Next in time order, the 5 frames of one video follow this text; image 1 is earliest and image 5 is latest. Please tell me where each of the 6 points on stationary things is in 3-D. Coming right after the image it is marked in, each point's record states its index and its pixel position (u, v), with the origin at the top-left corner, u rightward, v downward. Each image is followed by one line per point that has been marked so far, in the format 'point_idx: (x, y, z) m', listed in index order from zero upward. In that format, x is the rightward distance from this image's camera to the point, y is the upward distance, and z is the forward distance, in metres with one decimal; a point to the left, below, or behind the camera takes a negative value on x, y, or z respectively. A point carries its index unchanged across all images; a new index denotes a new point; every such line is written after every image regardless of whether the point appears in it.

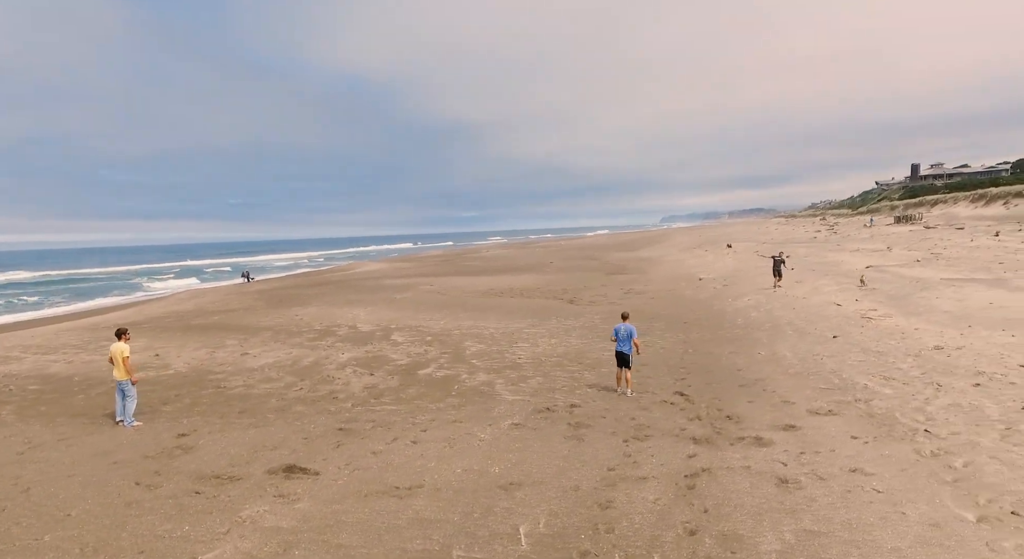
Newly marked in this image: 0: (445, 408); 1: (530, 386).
0: (-1.1, -2.0, +9.2) m
1: (+0.3, -1.9, +10.6) m
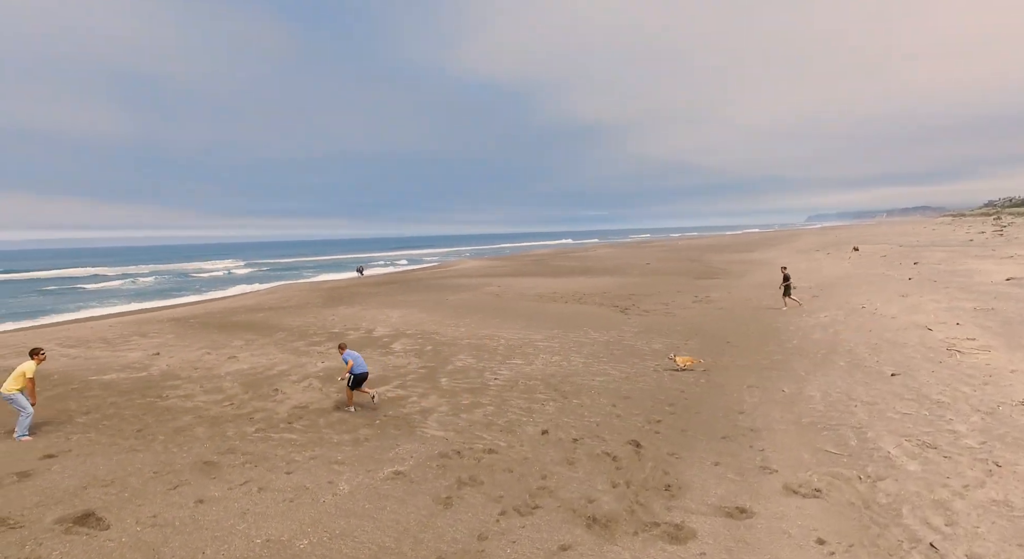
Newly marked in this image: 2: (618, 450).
0: (-2.3, -2.2, +7.9) m
1: (-0.7, -2.2, +9.1) m
2: (+1.4, -2.2, +7.6) m
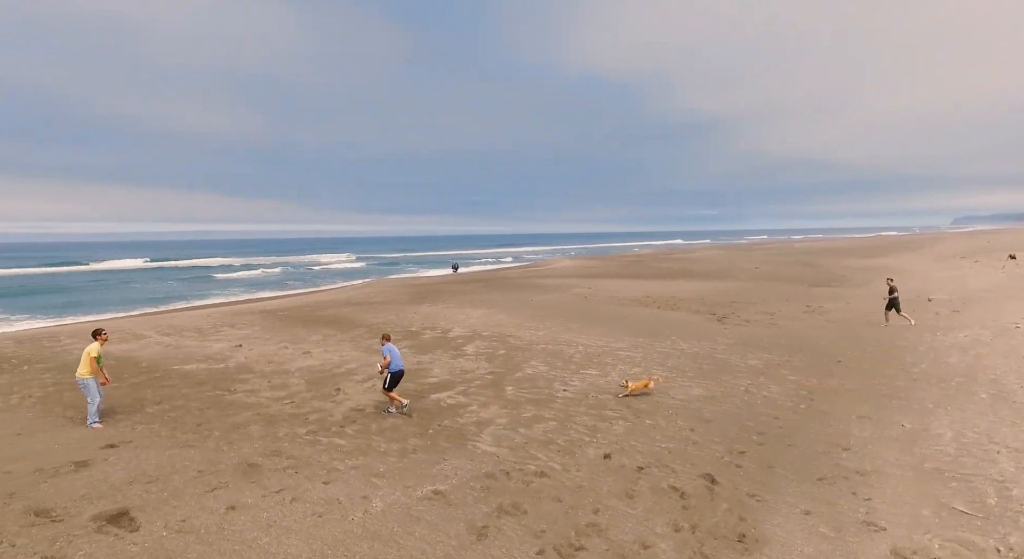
0: (-1.6, -2.2, +7.5) m
1: (+0.2, -2.2, +8.4) m
2: (+2.0, -2.4, +6.6) m
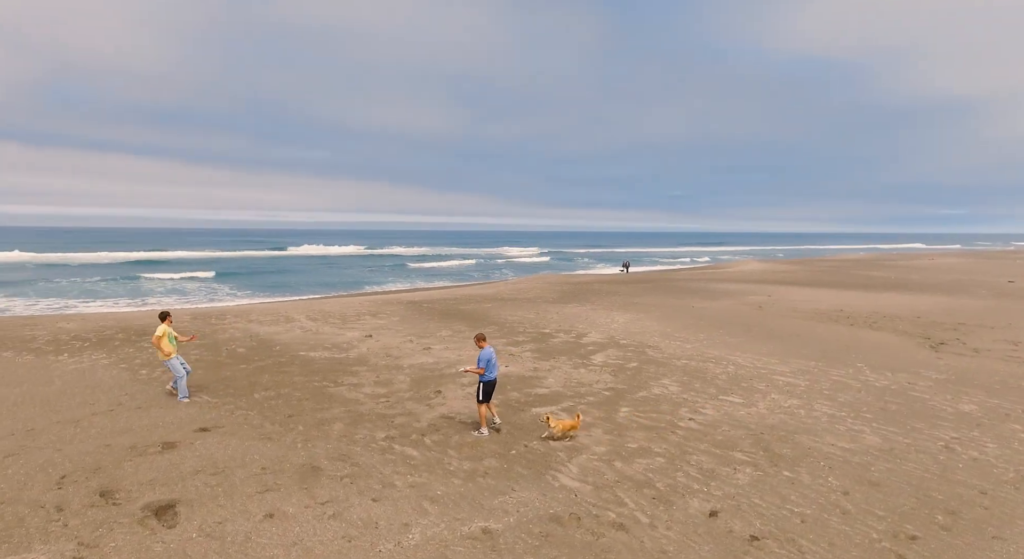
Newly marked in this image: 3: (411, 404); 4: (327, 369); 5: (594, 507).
0: (-0.6, -2.2, +6.7) m
1: (+1.4, -2.3, +7.1) m
2: (+2.6, -2.5, +4.9) m
3: (-1.7, -2.0, +9.6) m
4: (-3.9, -1.8, +12.0) m
5: (+0.8, -2.3, +5.9) m
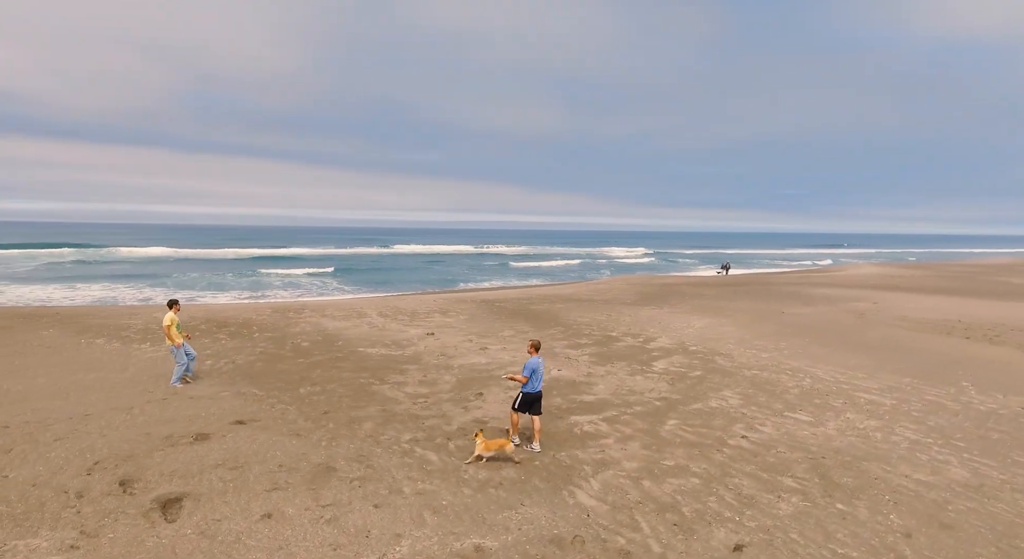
0: (-0.4, -2.2, +6.4) m
1: (+1.6, -2.3, +6.5) m
2: (+2.4, -2.5, +4.1) m
3: (-1.0, -2.0, +9.3) m
4: (-2.8, -1.8, +12.1) m
5: (+0.9, -2.3, +5.3) m
